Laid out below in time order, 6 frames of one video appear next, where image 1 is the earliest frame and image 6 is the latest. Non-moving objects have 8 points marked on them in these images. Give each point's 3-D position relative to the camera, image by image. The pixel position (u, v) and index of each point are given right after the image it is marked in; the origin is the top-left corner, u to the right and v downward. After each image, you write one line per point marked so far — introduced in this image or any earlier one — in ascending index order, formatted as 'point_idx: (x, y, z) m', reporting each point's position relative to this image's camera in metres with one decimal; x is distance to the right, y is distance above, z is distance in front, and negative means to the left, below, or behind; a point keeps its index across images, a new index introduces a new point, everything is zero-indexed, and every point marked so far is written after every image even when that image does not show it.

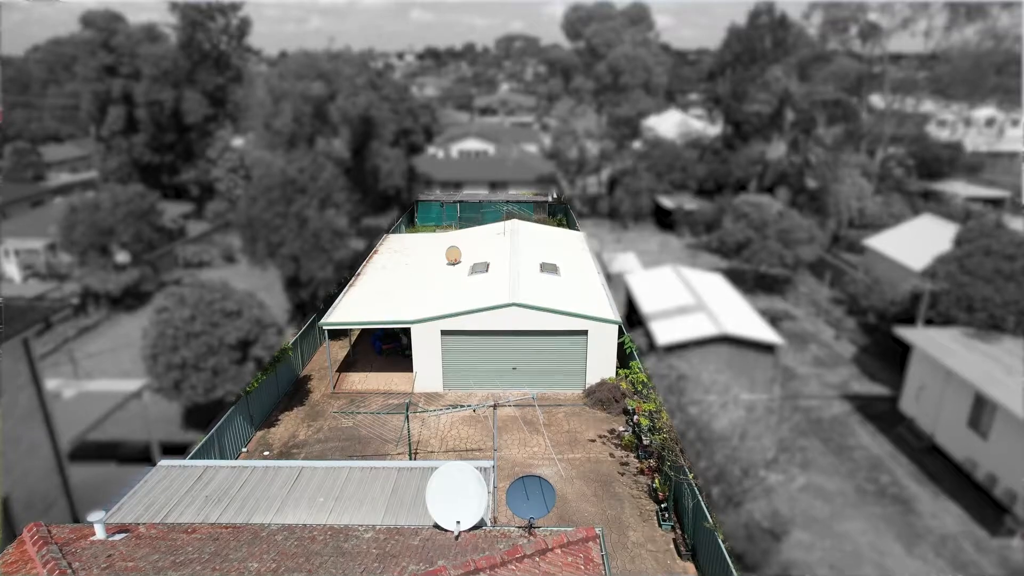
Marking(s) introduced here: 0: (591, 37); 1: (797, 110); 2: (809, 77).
0: (+1.3, +3.9, +12.6) m
1: (+2.4, +1.5, +7.0) m
2: (+2.2, +1.7, +6.4) m
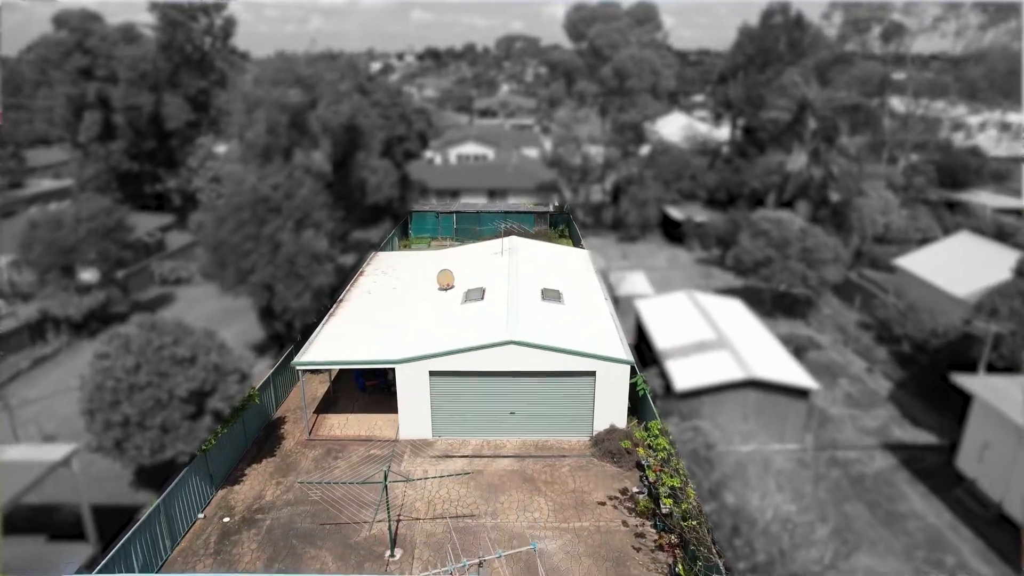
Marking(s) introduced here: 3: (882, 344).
0: (+1.3, +3.7, +12.1) m
1: (+2.4, +1.3, +6.4) m
2: (+2.2, +1.5, +5.8) m
3: (+2.3, -0.4, +5.2) m
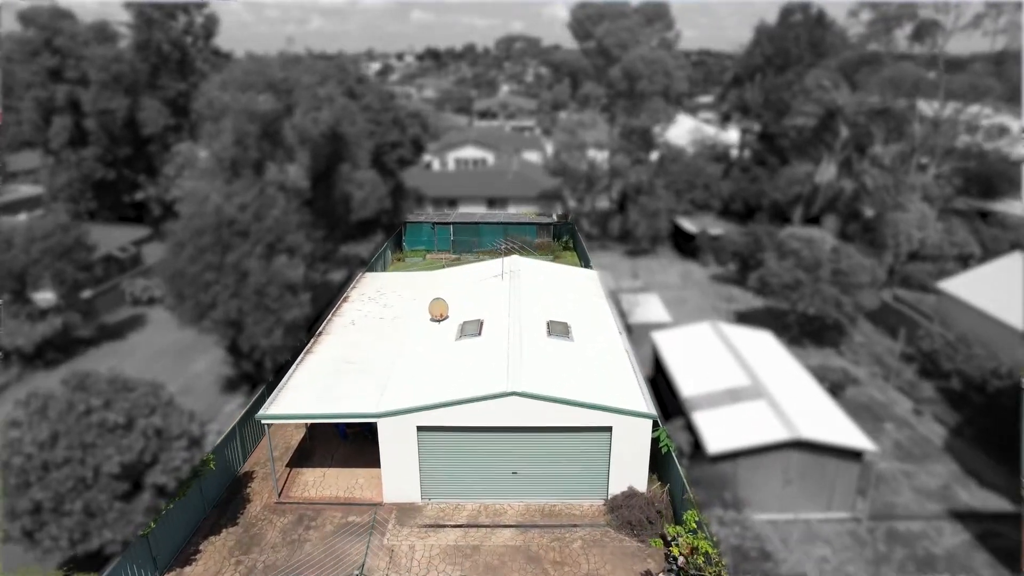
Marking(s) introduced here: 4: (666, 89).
0: (+1.3, +3.5, +11.5) m
1: (+2.4, +1.2, +5.8) m
2: (+2.2, +1.3, +5.2) m
3: (+2.4, -0.5, +4.6) m
4: (+2.1, +2.7, +11.0) m
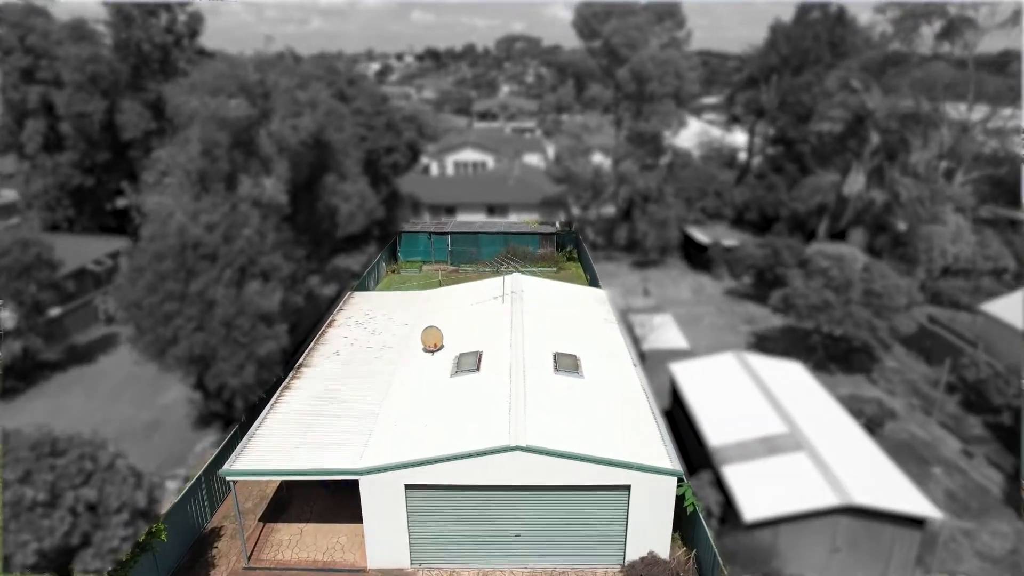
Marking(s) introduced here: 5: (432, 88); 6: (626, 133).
0: (+1.3, +3.4, +11.0) m
1: (+2.4, +1.0, +5.3) m
2: (+2.3, +1.2, +4.7) m
3: (+2.4, -0.7, +4.1) m
4: (+2.1, +2.6, +10.5) m
5: (-1.7, +4.3, +17.7) m
6: (+1.5, +2.1, +11.0) m
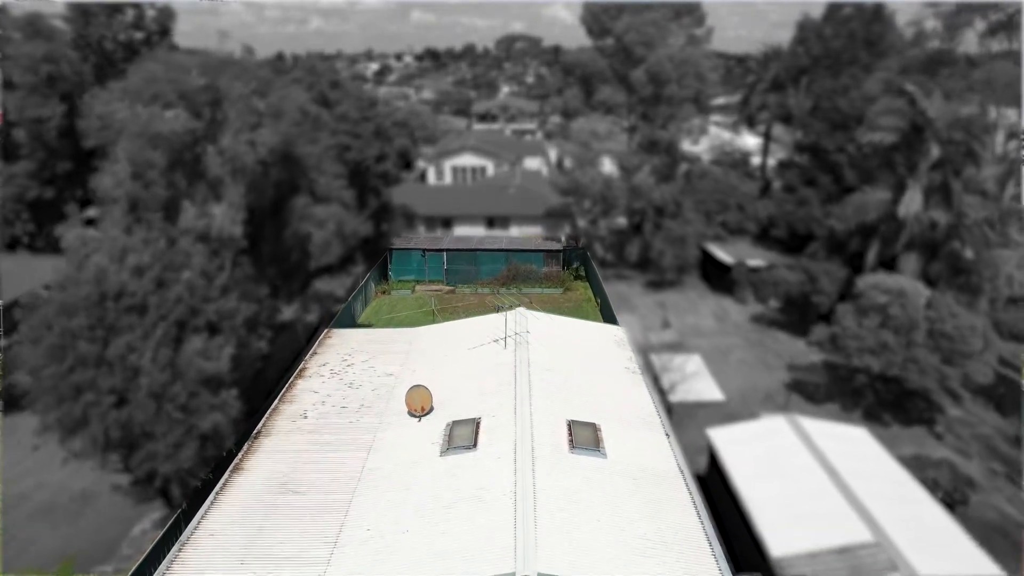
0: (+1.3, +3.2, +10.2) m
1: (+2.4, +0.8, +4.6) m
2: (+2.3, +0.9, +4.0) m
3: (+2.4, -0.9, +3.4) m
4: (+2.1, +2.4, +9.8) m
5: (-1.7, +4.1, +17.0) m
6: (+1.6, +1.9, +10.3) m
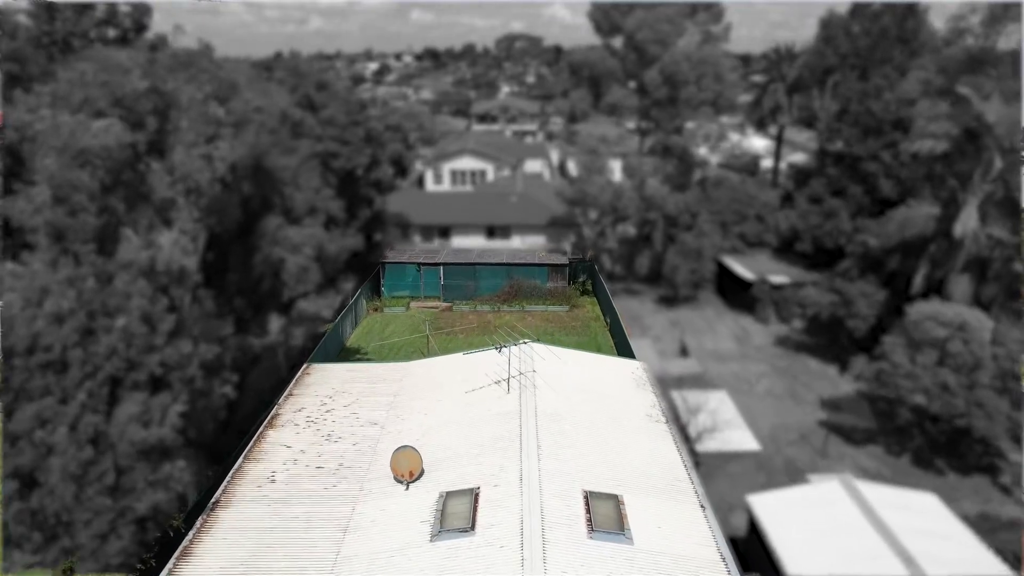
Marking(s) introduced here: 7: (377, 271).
0: (+1.3, +3.0, +9.7) m
1: (+2.4, +0.7, +4.0) m
2: (+2.3, +0.8, +3.4) m
3: (+2.4, -1.0, +2.8) m
4: (+2.2, +2.2, +9.2) m
5: (-1.7, +4.0, +16.4) m
6: (+1.6, +1.7, +9.7) m
7: (-1.3, +0.2, +8.1) m
